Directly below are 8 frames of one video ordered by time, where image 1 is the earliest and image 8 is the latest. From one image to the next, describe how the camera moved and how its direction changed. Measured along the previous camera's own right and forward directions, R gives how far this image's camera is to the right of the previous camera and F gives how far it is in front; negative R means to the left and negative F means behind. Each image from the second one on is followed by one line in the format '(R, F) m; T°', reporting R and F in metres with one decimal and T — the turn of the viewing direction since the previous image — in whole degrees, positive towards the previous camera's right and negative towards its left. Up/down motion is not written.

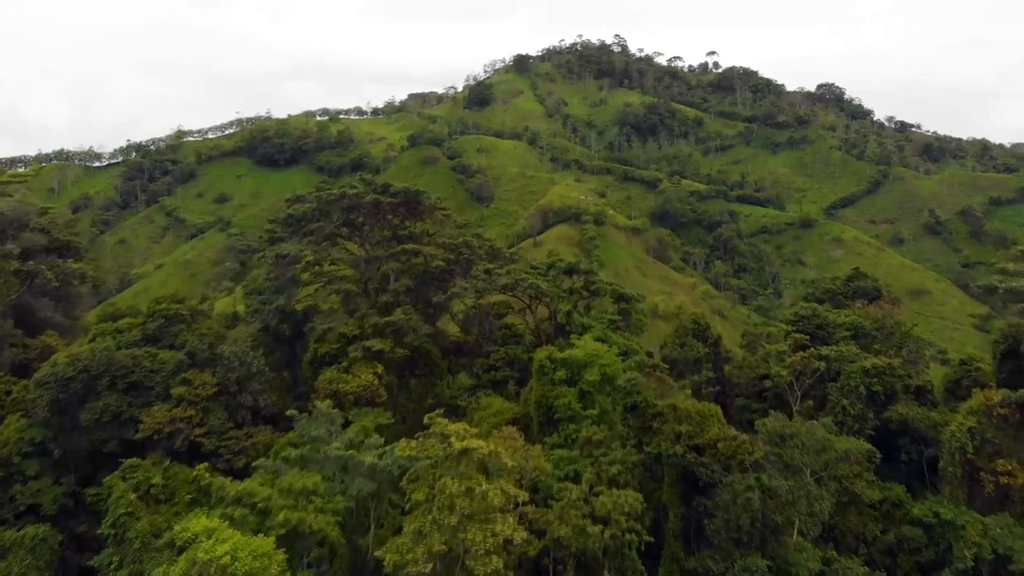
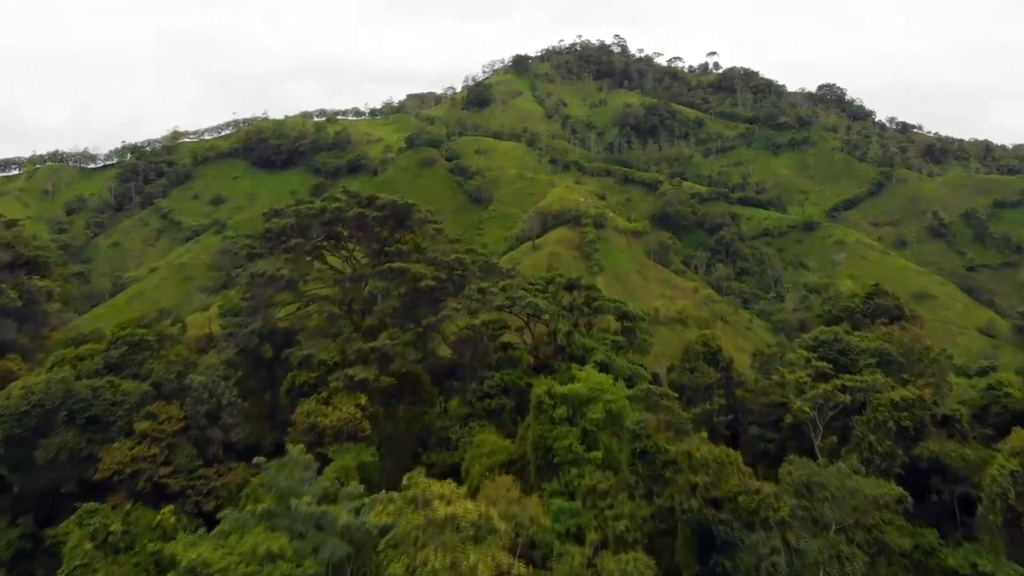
(+0.1, +1.2) m; 0°
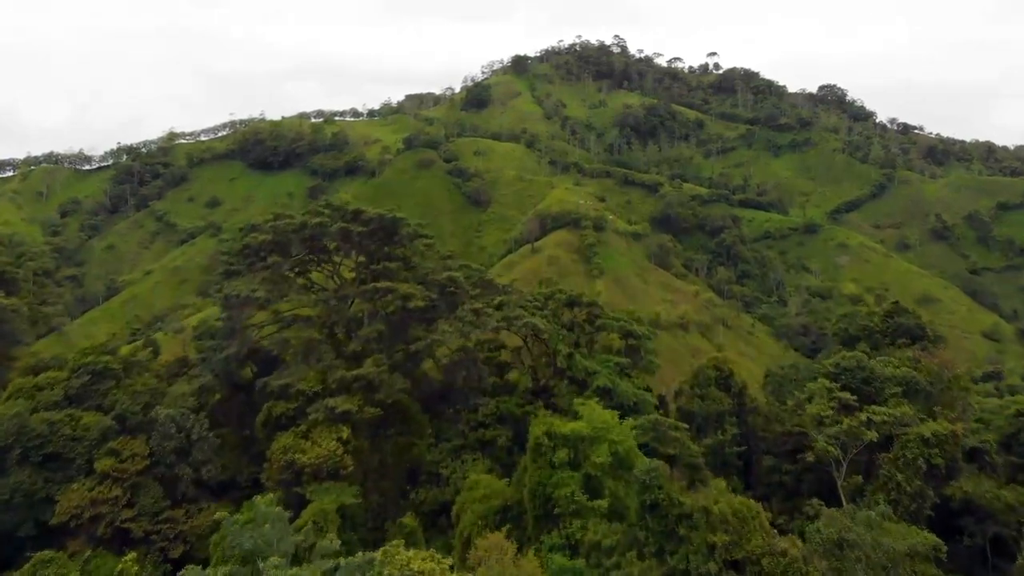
(+0.1, +1.1) m; 0°
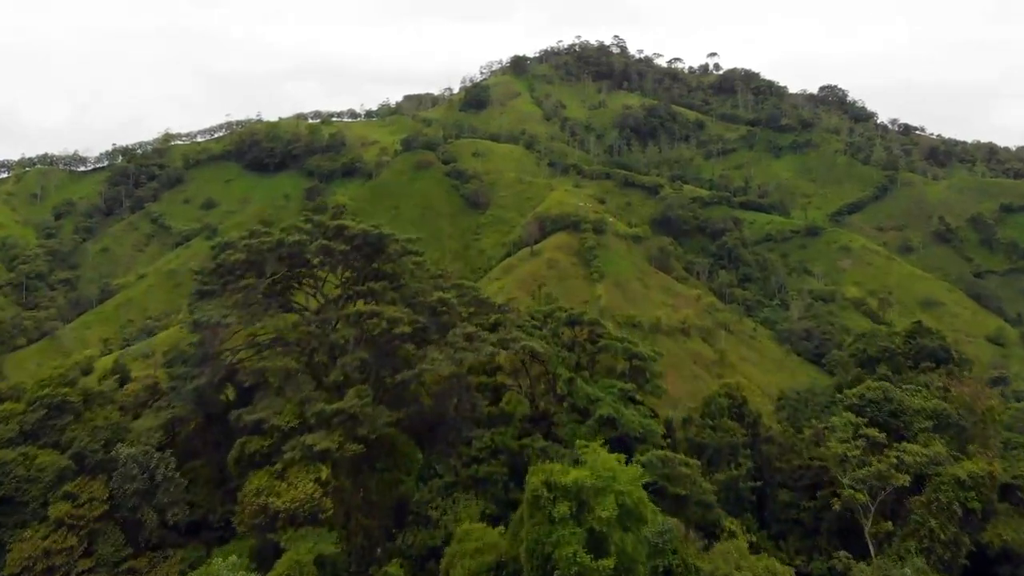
(+0.1, +1.1) m; 0°
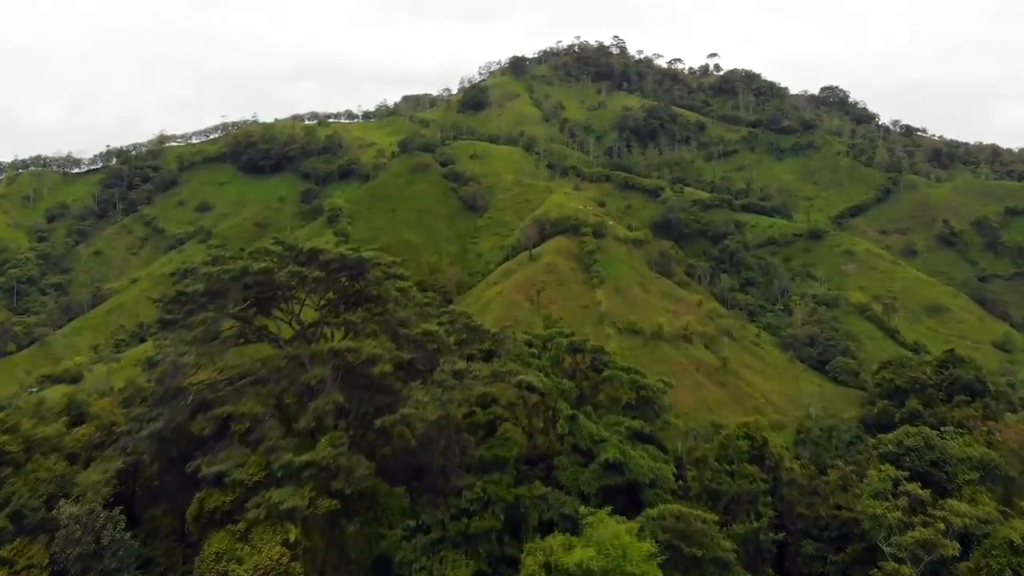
(+0.1, +1.4) m; 0°
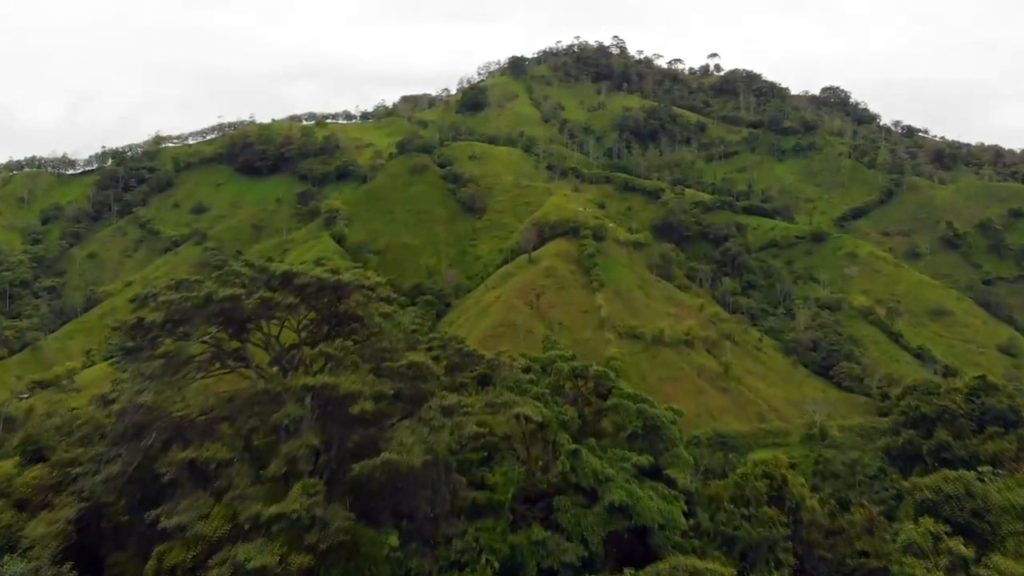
(+0.1, +1.1) m; 0°
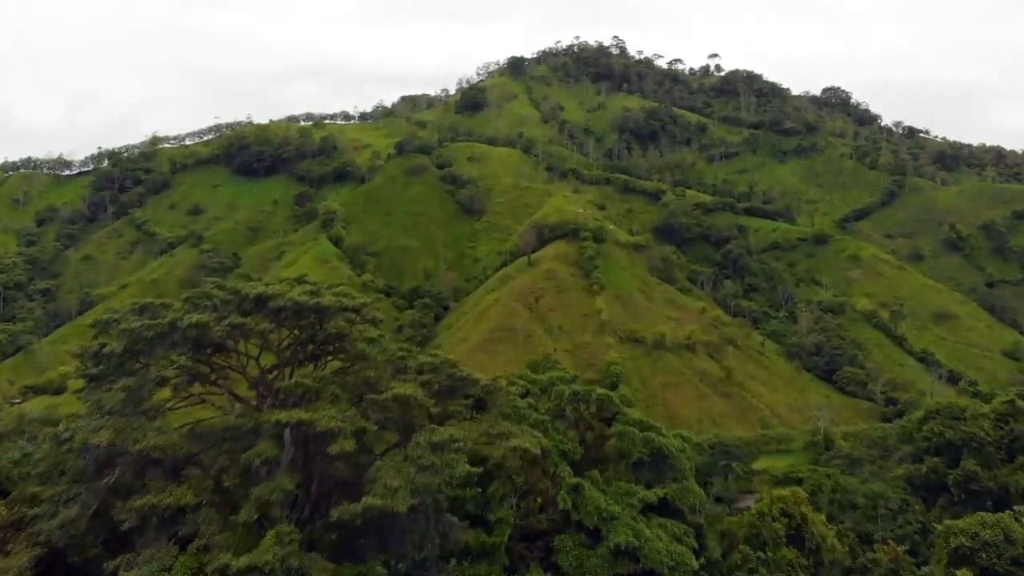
(0.0, +0.9) m; 0°
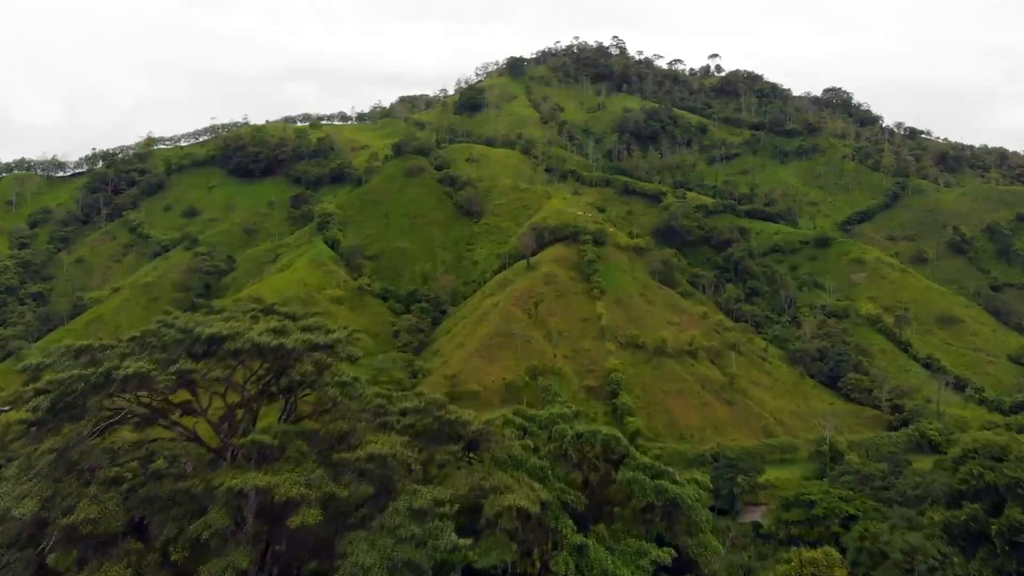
(0.0, +1.2) m; 0°
